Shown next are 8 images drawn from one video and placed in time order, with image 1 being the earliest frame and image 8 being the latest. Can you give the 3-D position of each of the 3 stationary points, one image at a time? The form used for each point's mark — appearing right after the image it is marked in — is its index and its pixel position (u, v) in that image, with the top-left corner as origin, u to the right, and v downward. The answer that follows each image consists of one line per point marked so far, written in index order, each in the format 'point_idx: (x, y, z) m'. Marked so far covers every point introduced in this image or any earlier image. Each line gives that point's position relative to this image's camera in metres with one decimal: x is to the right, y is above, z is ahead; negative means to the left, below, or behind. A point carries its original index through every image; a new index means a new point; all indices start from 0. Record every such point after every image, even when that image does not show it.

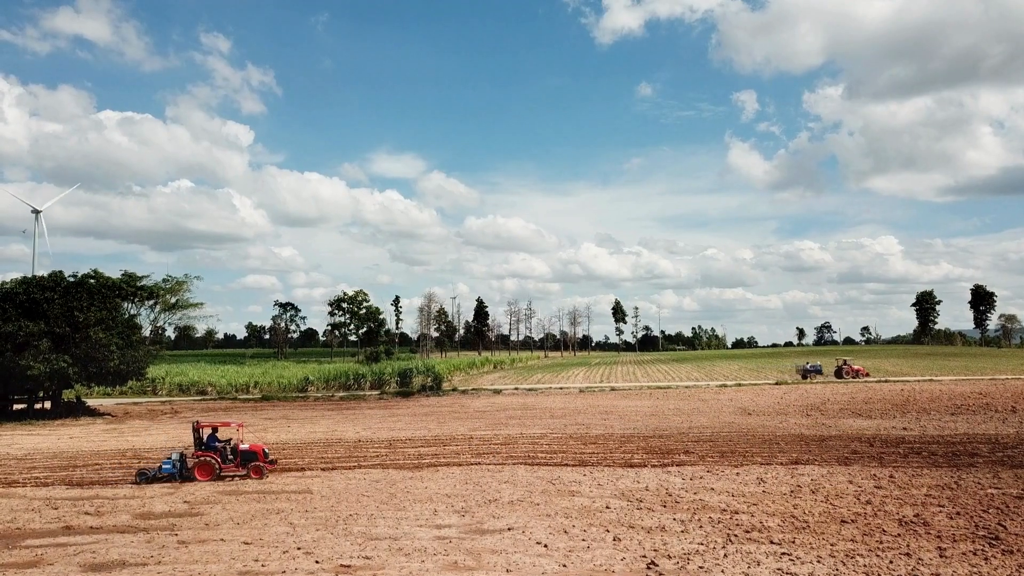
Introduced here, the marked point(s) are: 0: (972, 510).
0: (+10.5, -5.1, +13.4) m
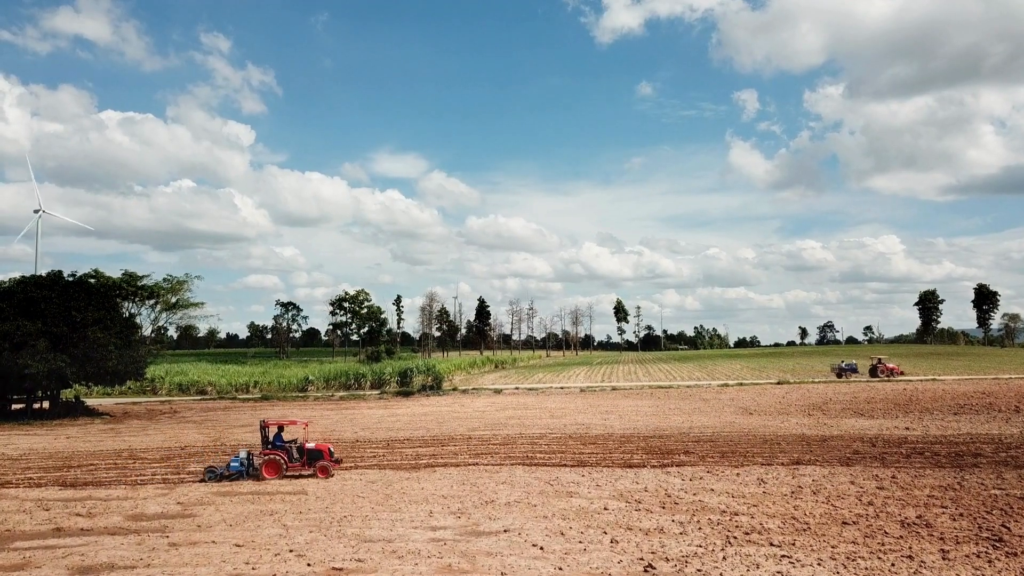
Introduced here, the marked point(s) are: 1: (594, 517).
0: (+10.4, -5.0, +13.3) m
1: (+1.6, -4.4, +11.4) m
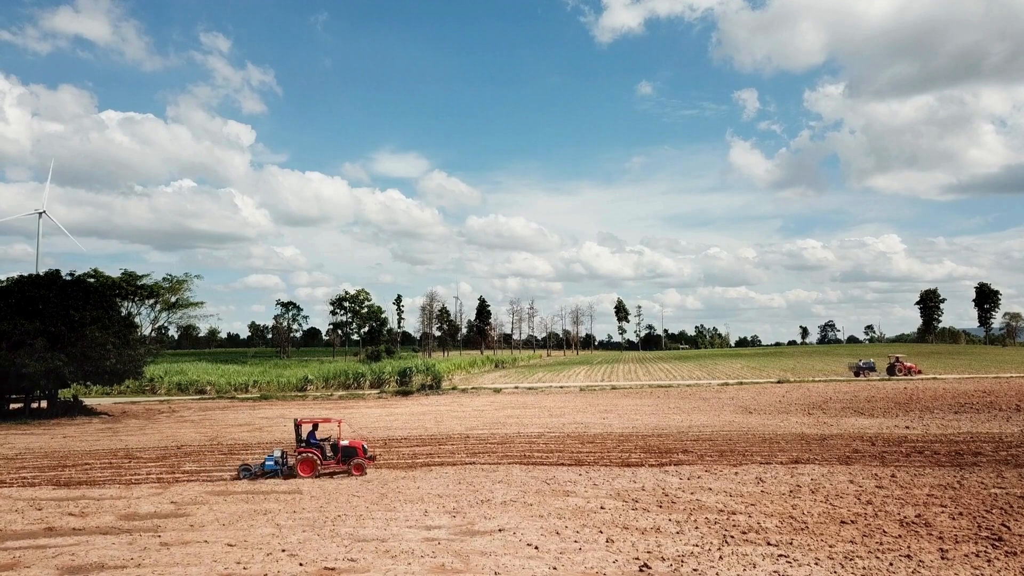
0: (+10.3, -5.0, +13.2) m
1: (+1.5, -4.4, +11.3) m
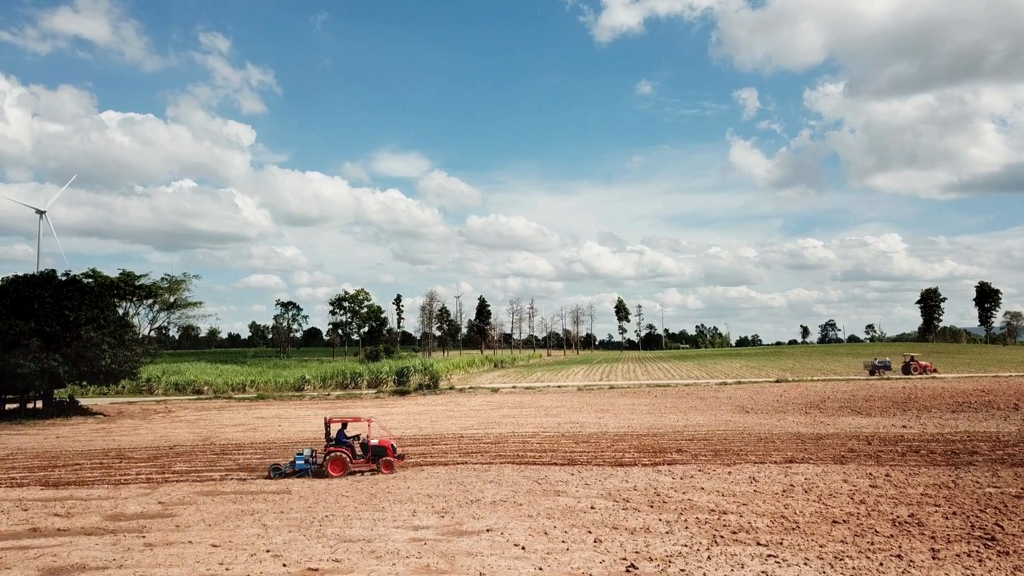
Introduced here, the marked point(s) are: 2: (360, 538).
0: (+10.1, -4.9, +13.1) m
1: (+1.3, -4.4, +11.2) m
2: (-2.5, -4.1, +9.7) m
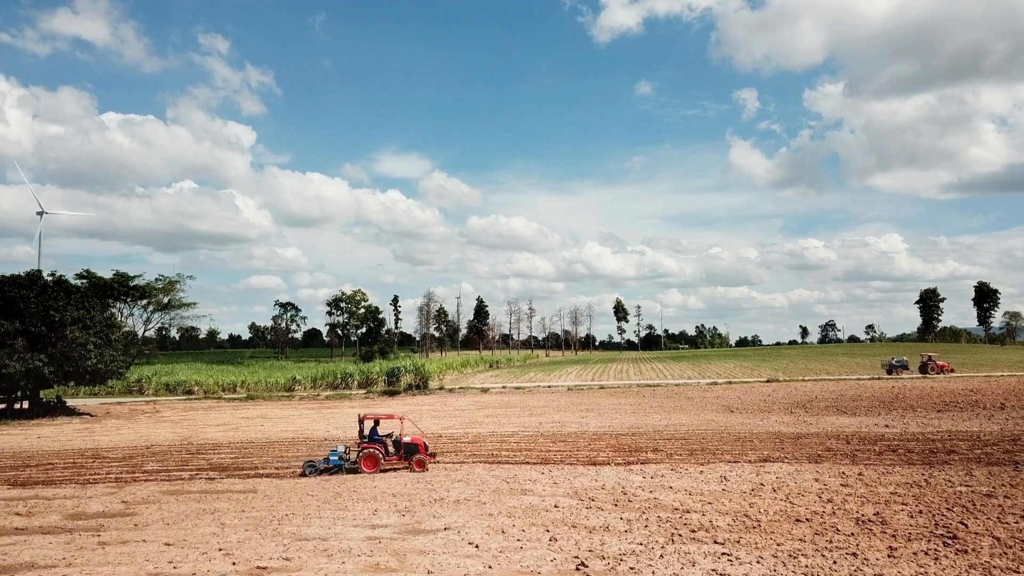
0: (+9.4, -4.9, +13.1) m
1: (+0.5, -4.3, +11.2) m
2: (-3.3, -4.1, +9.7) m
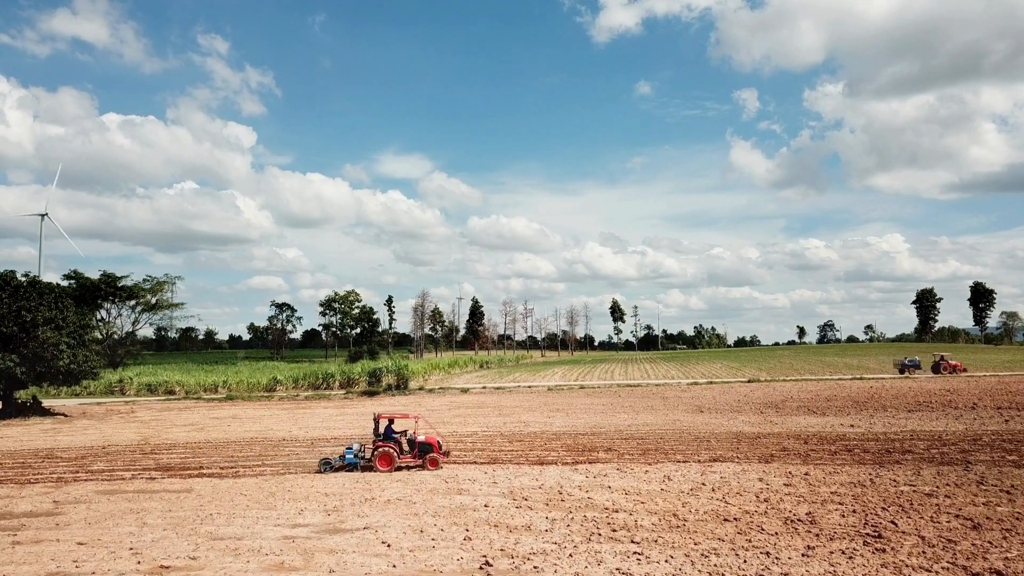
0: (+8.0, -4.9, +13.1) m
1: (-0.9, -4.3, +11.3) m
2: (-4.7, -4.1, +9.8) m
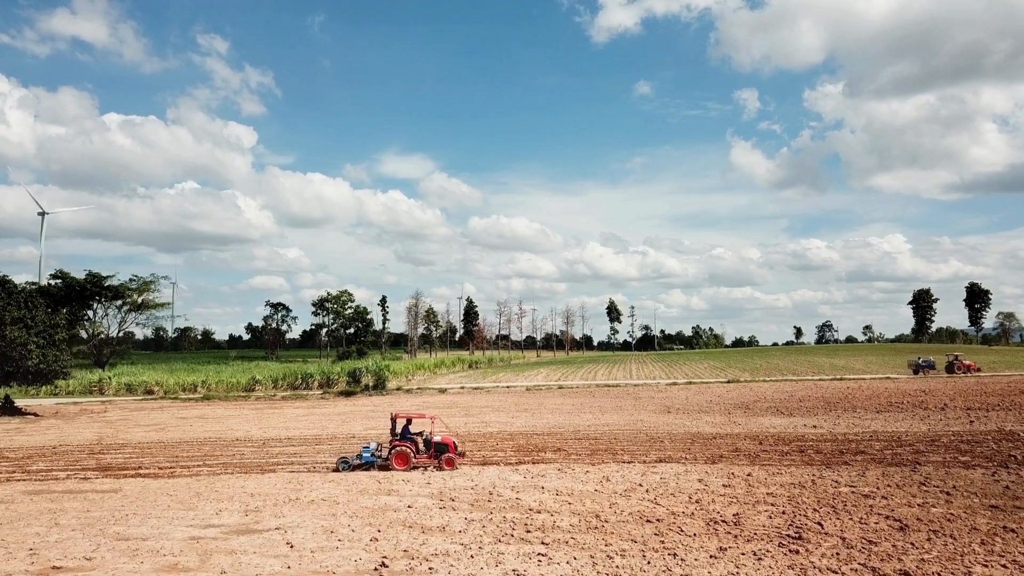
0: (+6.4, -4.9, +13.1) m
1: (-2.4, -4.3, +11.2) m
2: (-6.2, -4.1, +9.8) m
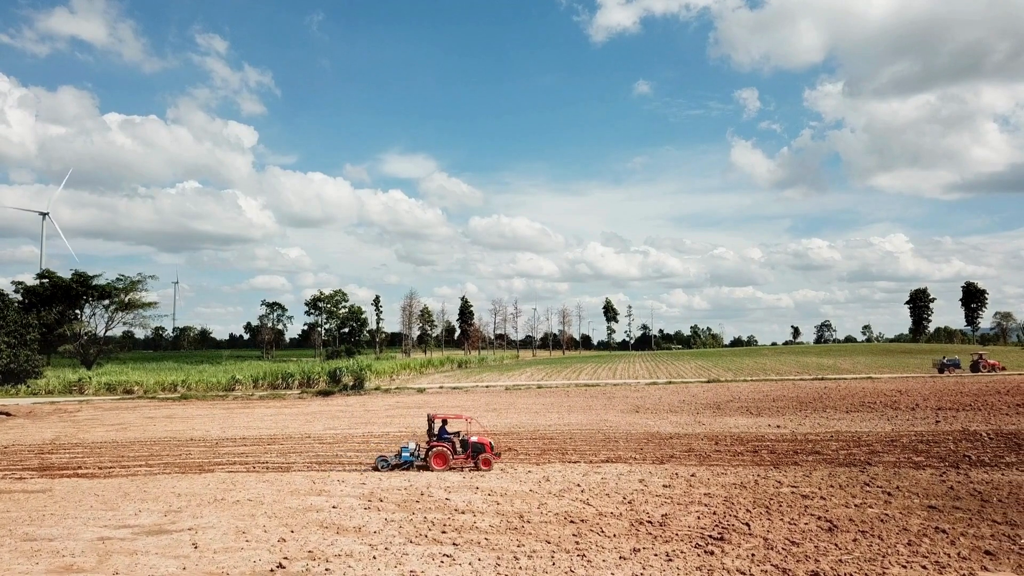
0: (+4.9, -4.9, +13.0) m
1: (-3.9, -4.3, +11.2) m
2: (-7.7, -4.1, +9.8) m
